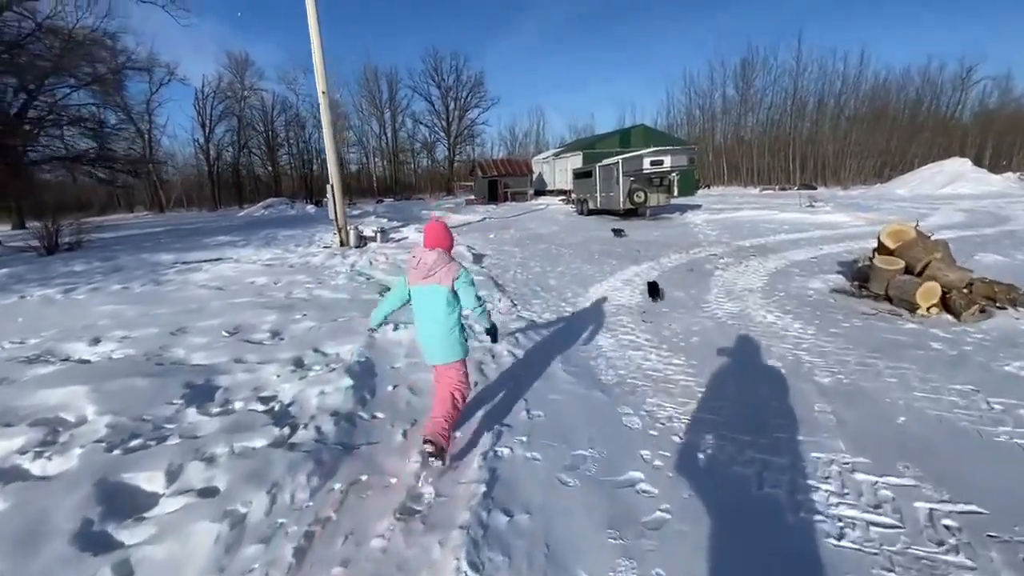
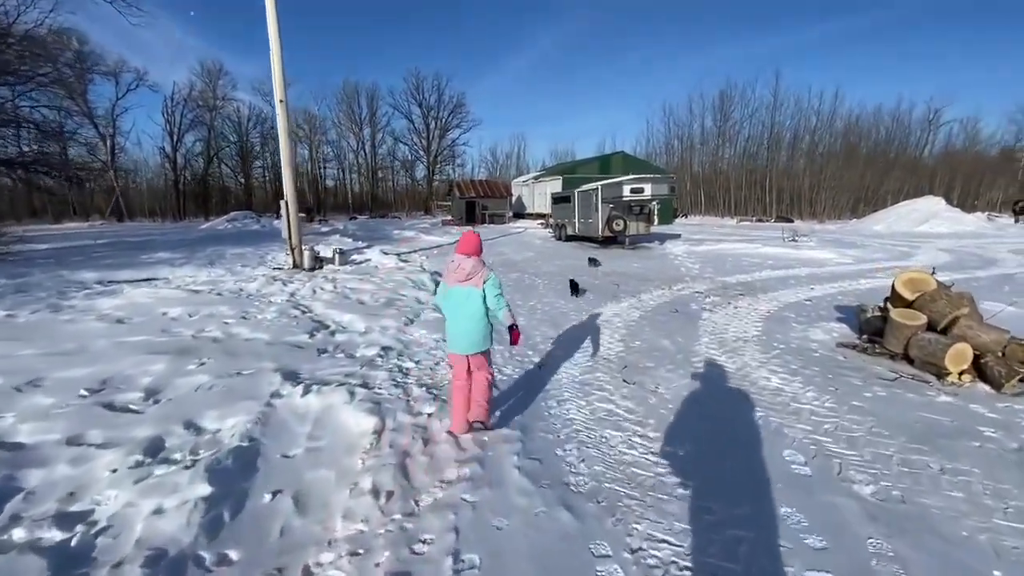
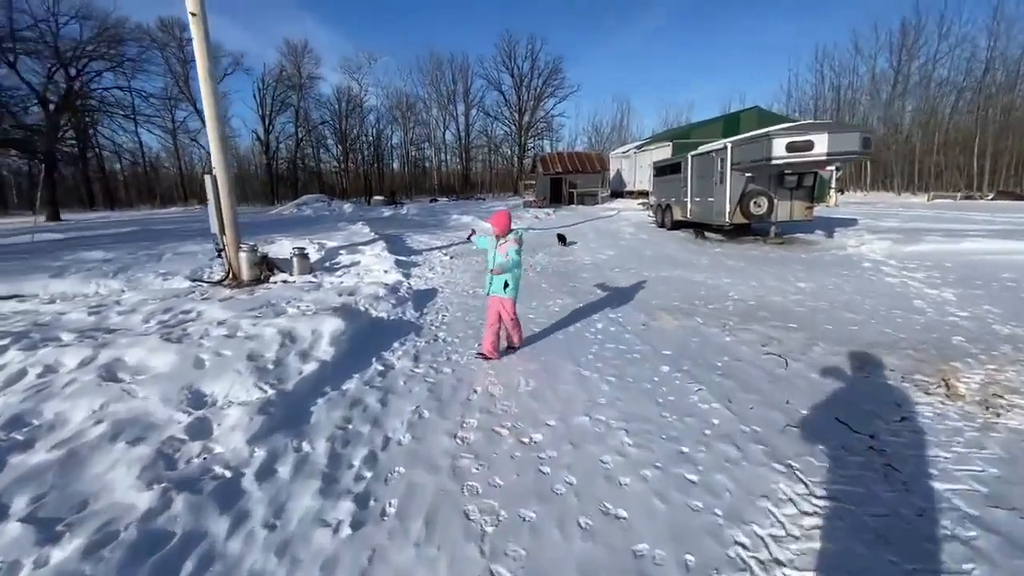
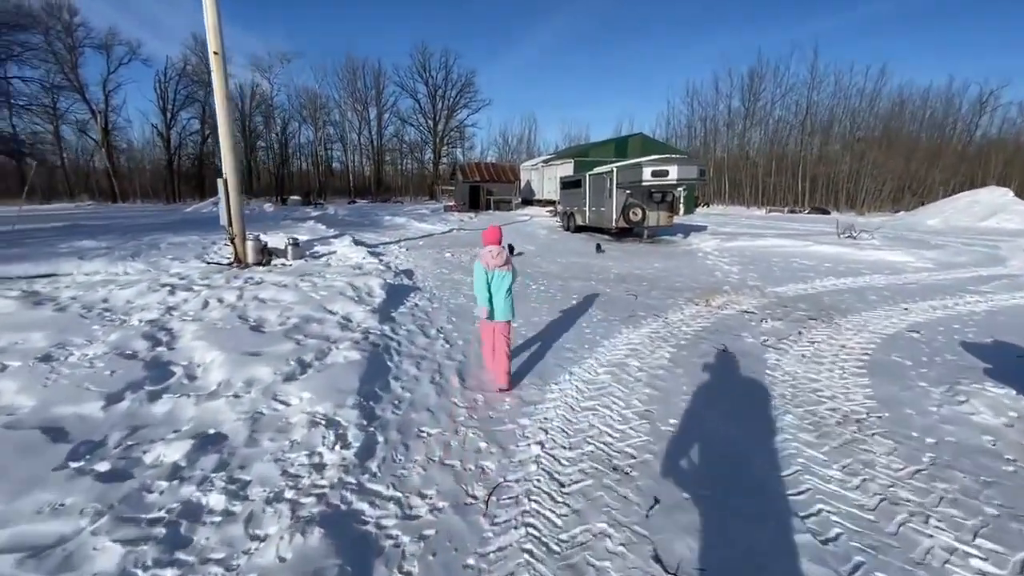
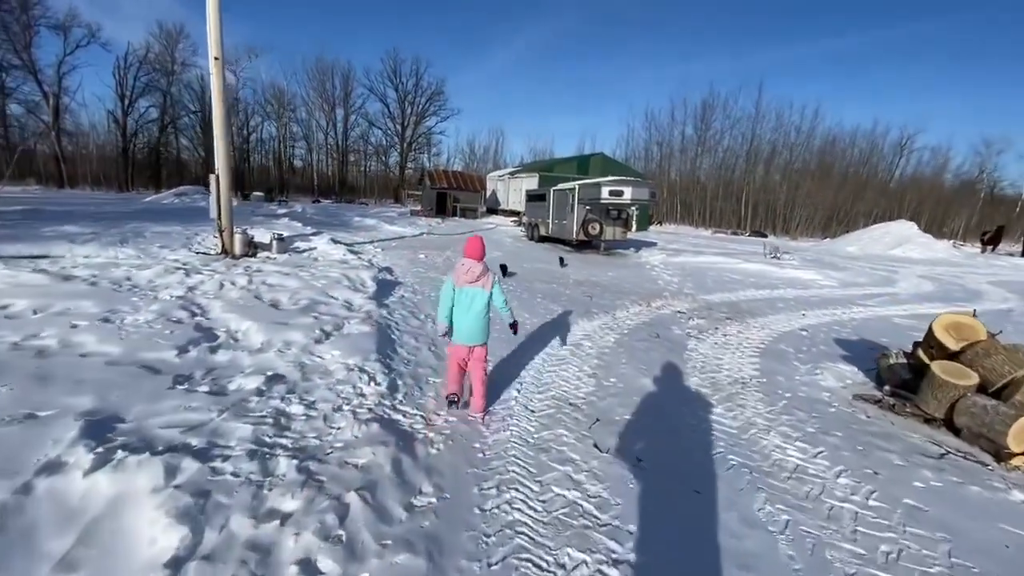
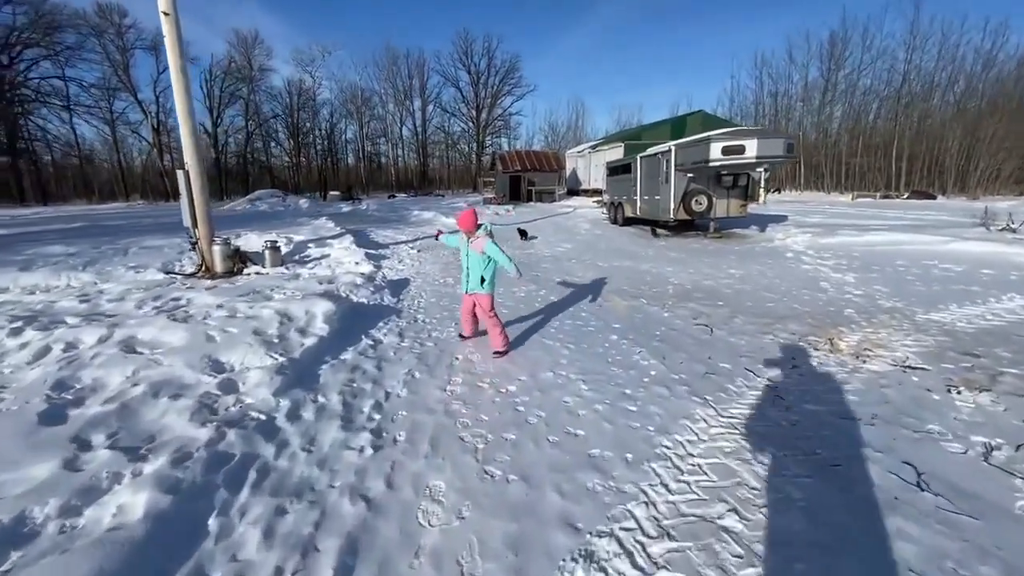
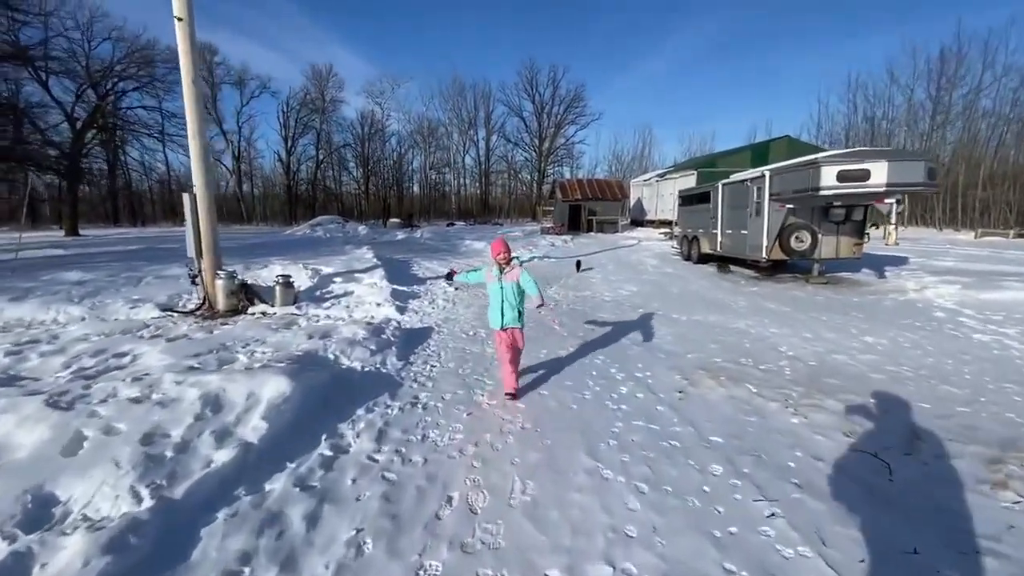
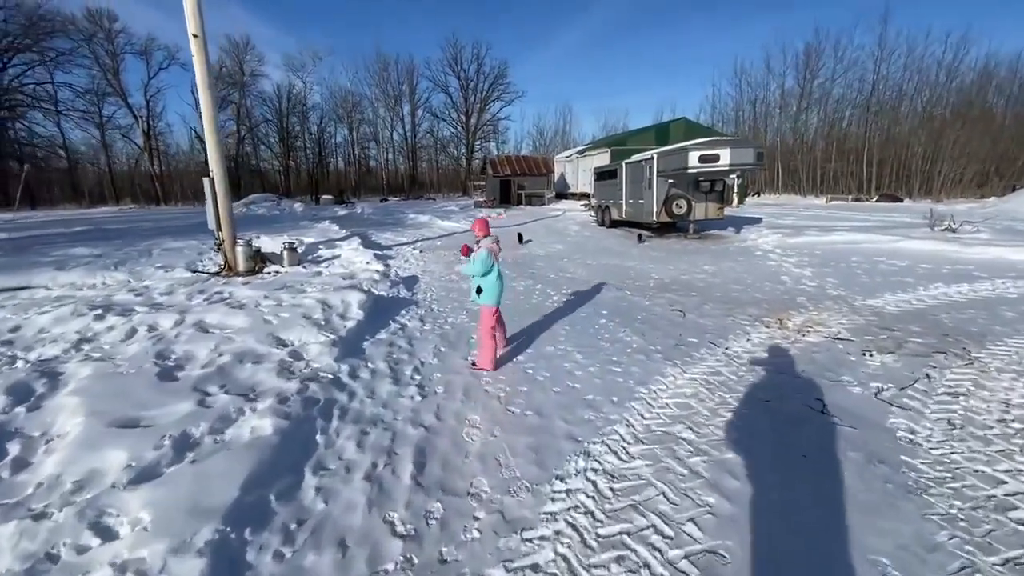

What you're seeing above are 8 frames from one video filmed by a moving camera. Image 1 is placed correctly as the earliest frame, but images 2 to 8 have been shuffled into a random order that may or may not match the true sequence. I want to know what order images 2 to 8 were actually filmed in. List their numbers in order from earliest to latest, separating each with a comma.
2, 5, 4, 8, 6, 3, 7
